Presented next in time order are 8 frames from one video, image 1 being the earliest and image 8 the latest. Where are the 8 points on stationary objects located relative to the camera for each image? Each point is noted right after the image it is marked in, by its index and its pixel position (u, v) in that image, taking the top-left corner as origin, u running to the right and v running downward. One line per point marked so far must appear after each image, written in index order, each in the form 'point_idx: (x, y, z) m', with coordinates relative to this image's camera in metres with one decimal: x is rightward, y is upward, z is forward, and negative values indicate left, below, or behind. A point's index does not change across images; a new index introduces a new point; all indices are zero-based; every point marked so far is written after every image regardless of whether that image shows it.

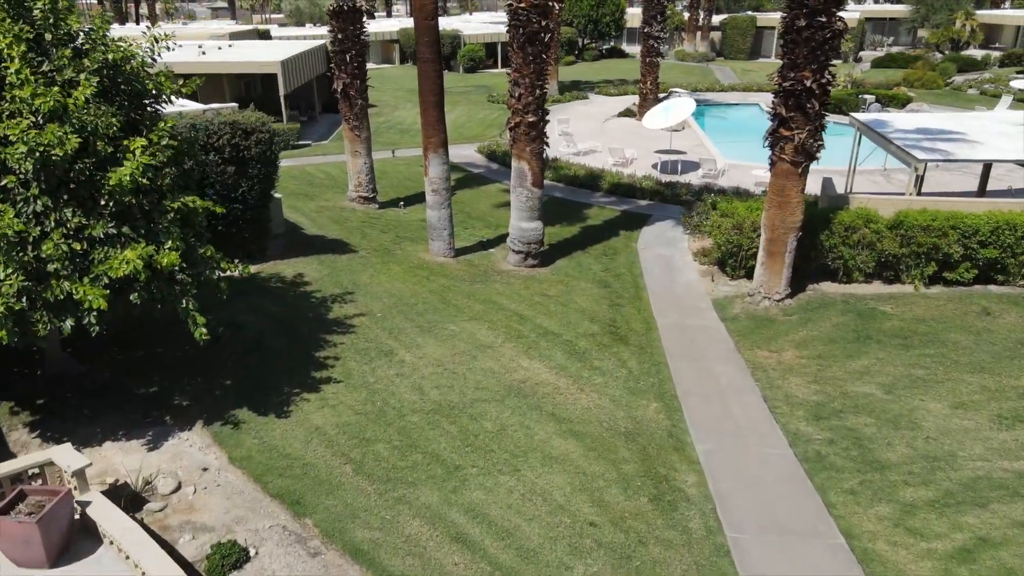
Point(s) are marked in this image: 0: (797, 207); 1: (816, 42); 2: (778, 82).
0: (+4.8, +1.4, +12.5) m
1: (+4.7, +3.8, +11.4) m
2: (+4.3, +3.4, +12.0) m
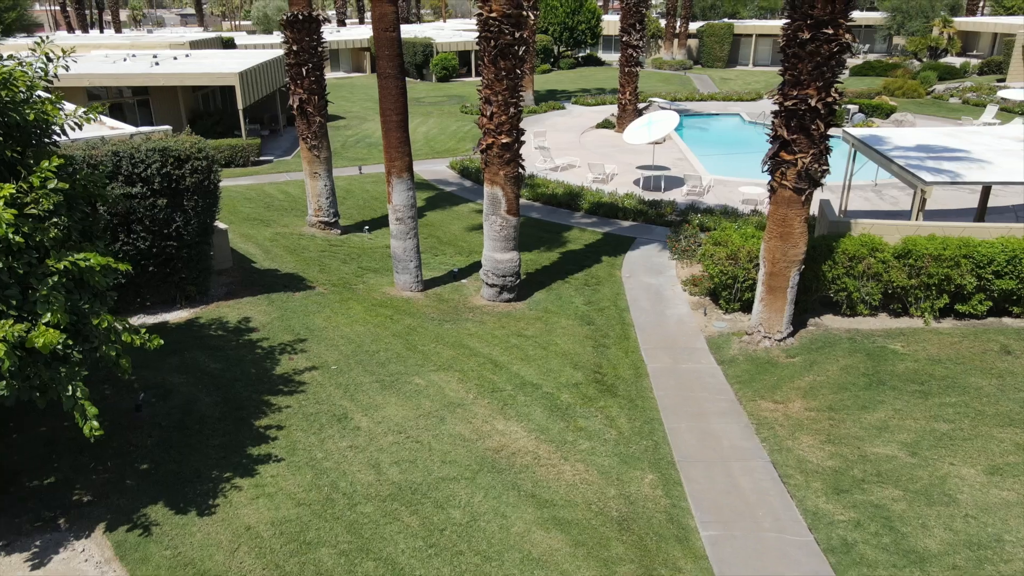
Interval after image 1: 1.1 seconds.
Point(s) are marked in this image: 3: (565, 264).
0: (+4.4, +0.8, +11.3) m
1: (+4.3, +3.2, +10.2) m
2: (+3.9, +2.7, +10.8) m
3: (+1.2, +0.5, +16.2) m
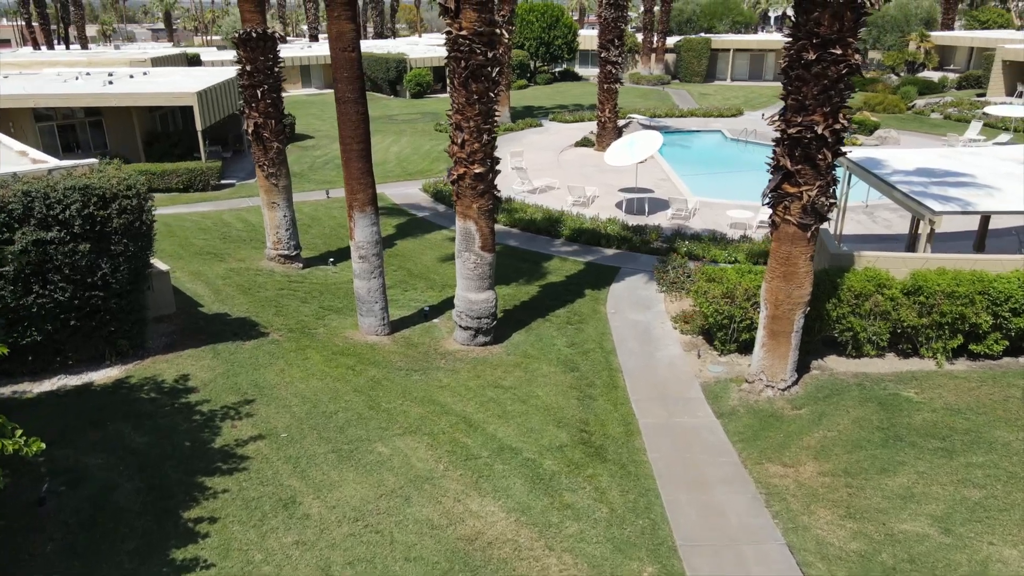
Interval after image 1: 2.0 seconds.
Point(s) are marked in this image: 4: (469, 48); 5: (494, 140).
0: (+4.1, +0.1, +10.2) m
1: (+3.9, +2.6, +9.2) m
2: (+3.5, +2.1, +9.7) m
3: (+0.7, -0.2, +15.0) m
4: (-0.6, +3.6, +11.0) m
5: (-0.3, +2.3, +11.6) m
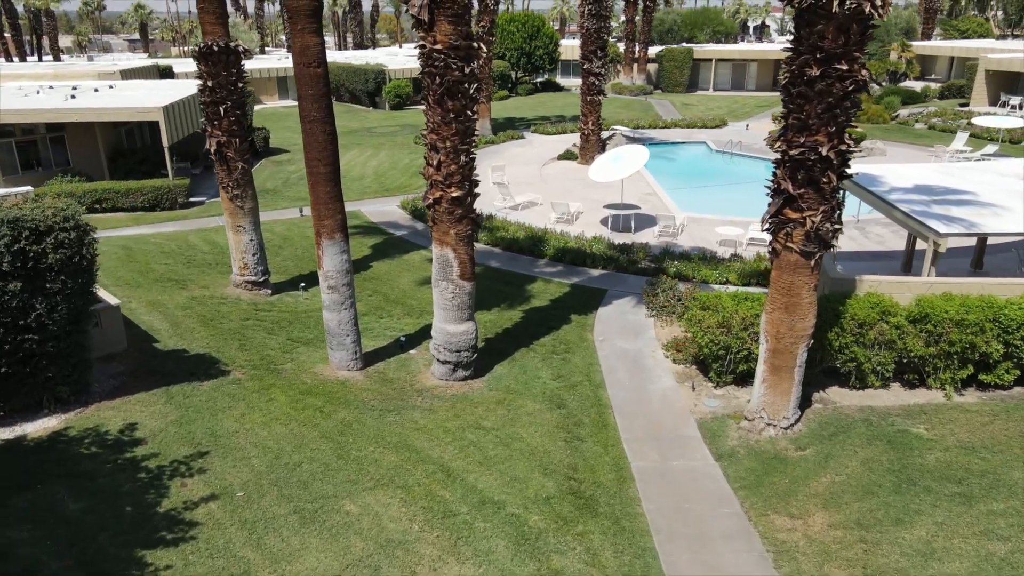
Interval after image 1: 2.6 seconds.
0: (+3.8, -0.3, +9.5) m
1: (+3.7, +2.2, +8.5) m
2: (+3.3, +1.7, +9.0) m
3: (+0.3, -0.7, +14.2) m
4: (-0.9, +3.1, +10.2) m
5: (-0.6, +1.8, +10.8) m
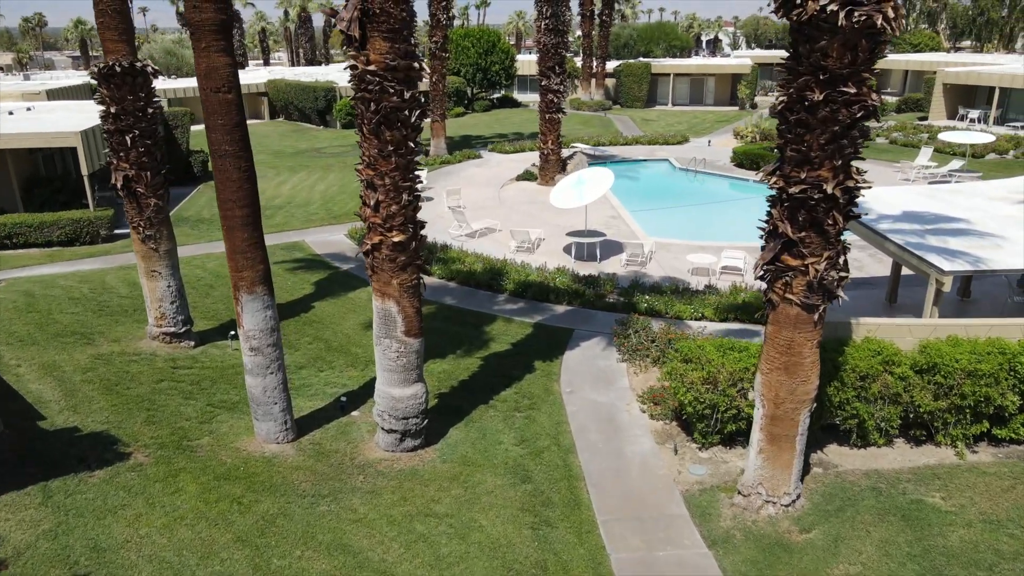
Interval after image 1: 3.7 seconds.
0: (+3.3, -0.9, +8.1) m
1: (+3.2, +1.6, +7.2) m
2: (+2.8, +1.1, +7.7) m
3: (-0.4, -1.5, +12.7) m
4: (-1.5, +2.3, +8.6) m
5: (-1.2, +1.1, +9.2) m
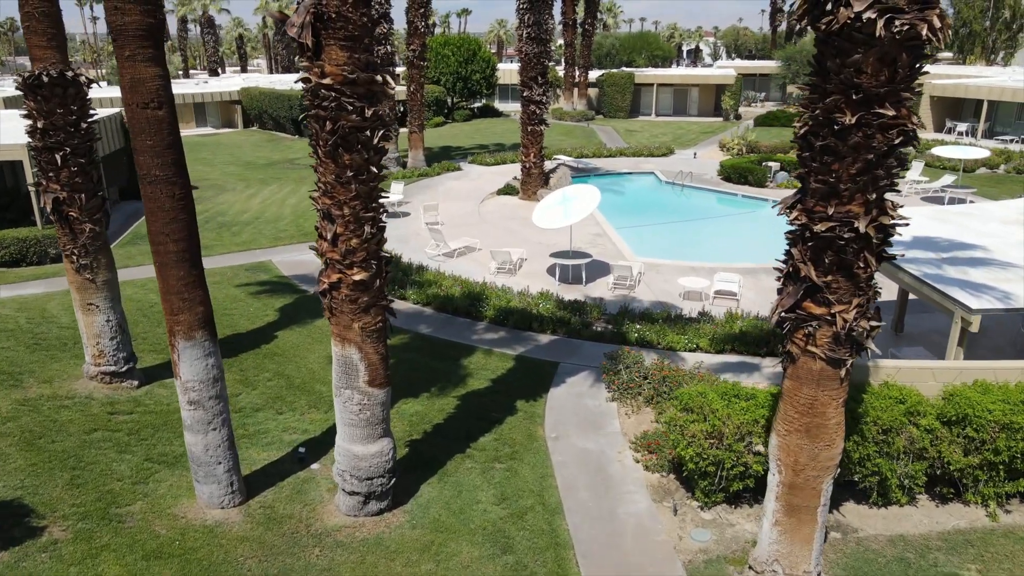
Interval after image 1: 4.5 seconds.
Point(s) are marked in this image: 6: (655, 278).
0: (+3.1, -1.4, +7.0) m
1: (+3.0, +1.1, +6.1) m
2: (+2.6, +0.6, +6.6) m
3: (-0.7, -2.0, +11.5) m
4: (-1.8, +1.9, +7.4) m
5: (-1.4, +0.6, +8.0) m
6: (+3.5, +0.2, +17.9) m
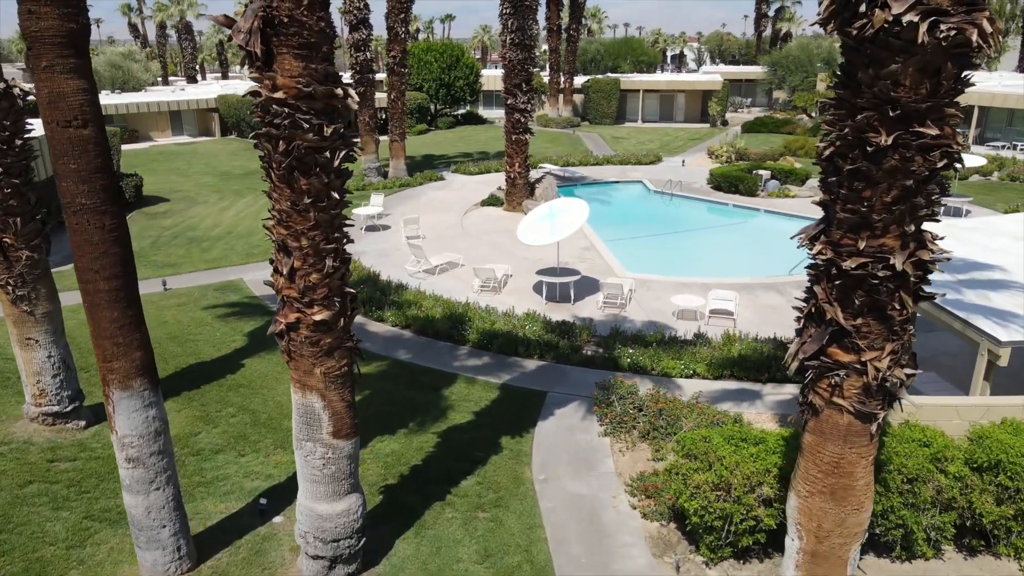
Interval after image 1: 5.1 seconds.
0: (+3.0, -1.7, +6.1) m
1: (+2.9, +0.8, +5.2) m
2: (+2.4, +0.3, +5.7) m
3: (-0.9, -2.4, +10.5) m
4: (-1.9, +1.5, +6.5) m
5: (-1.6, +0.2, +7.1) m
6: (+3.1, -0.2, +17.0) m
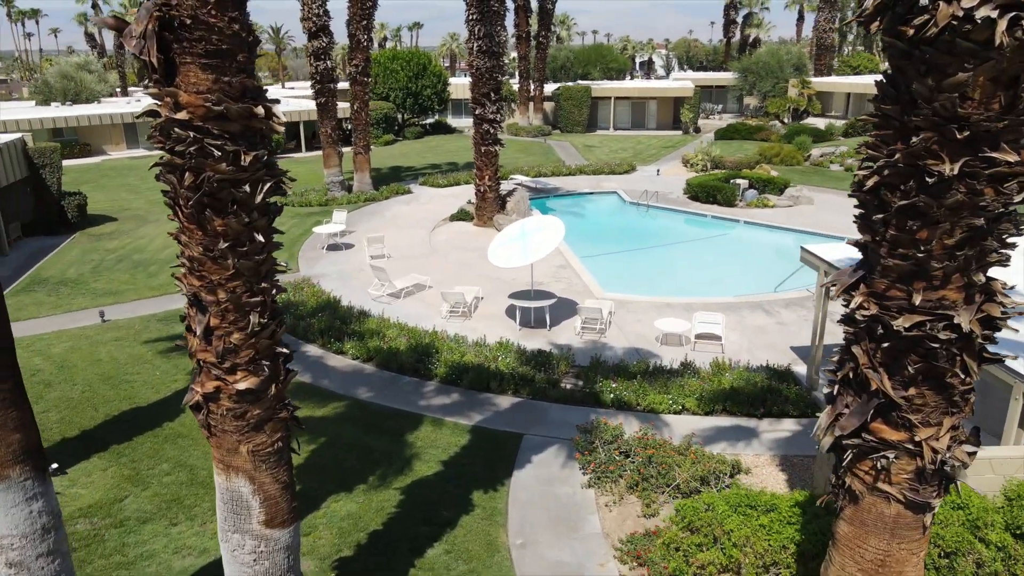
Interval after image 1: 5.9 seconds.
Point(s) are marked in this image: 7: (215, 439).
0: (+2.8, -2.1, +5.0) m
1: (+2.6, +0.4, +4.1) m
2: (+2.2, -0.1, +4.6) m
3: (-1.3, -2.9, +9.2) m
4: (-2.2, +1.0, +5.2) m
5: (-1.9, -0.2, +5.8) m
6: (+2.5, -0.7, +15.9) m
7: (-2.4, -1.2, +5.9) m
